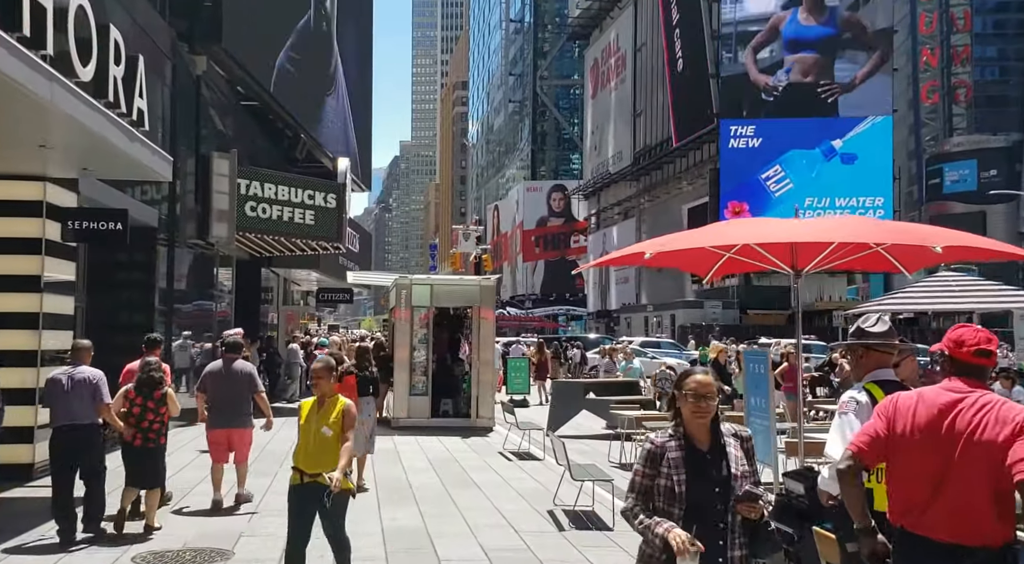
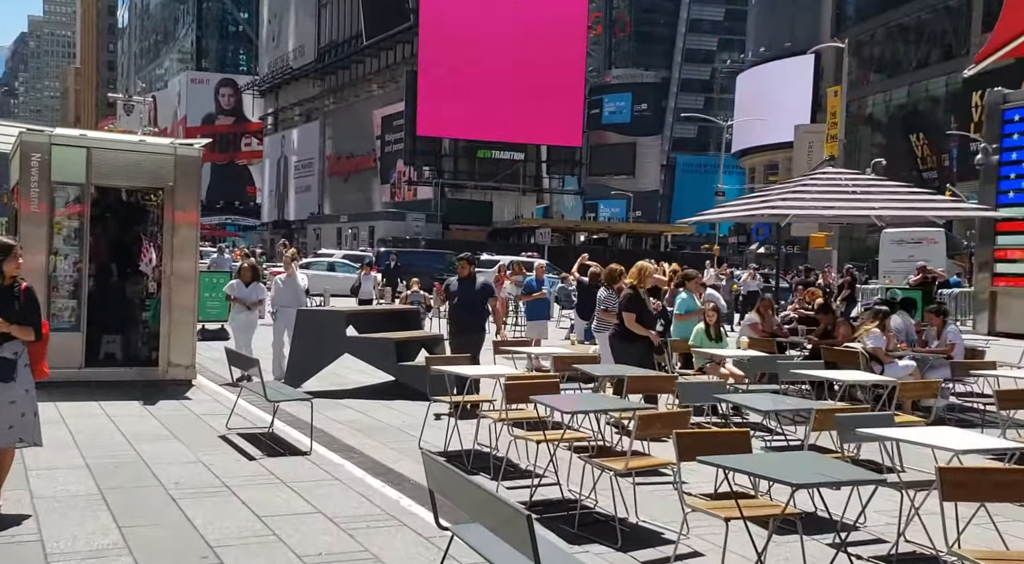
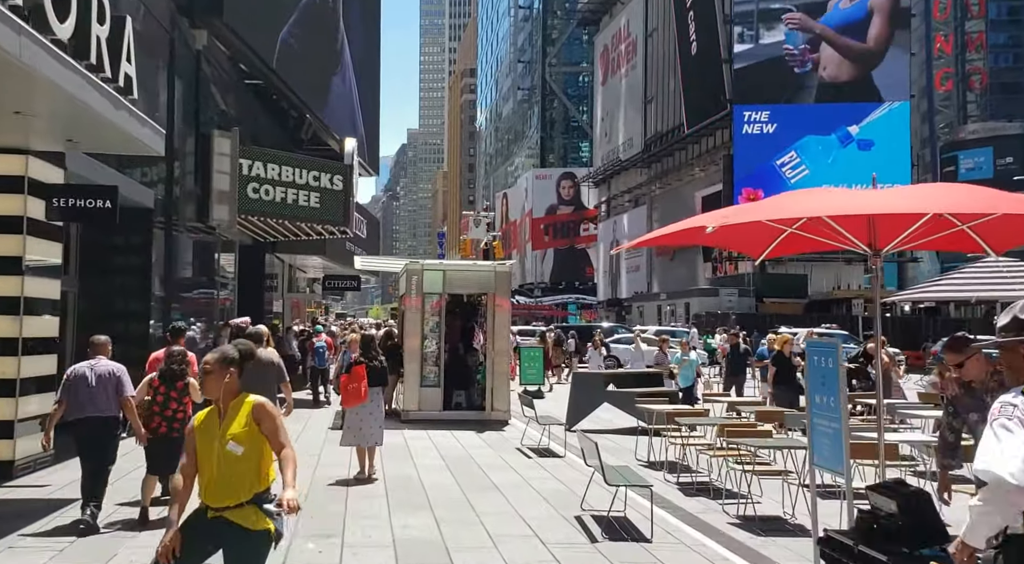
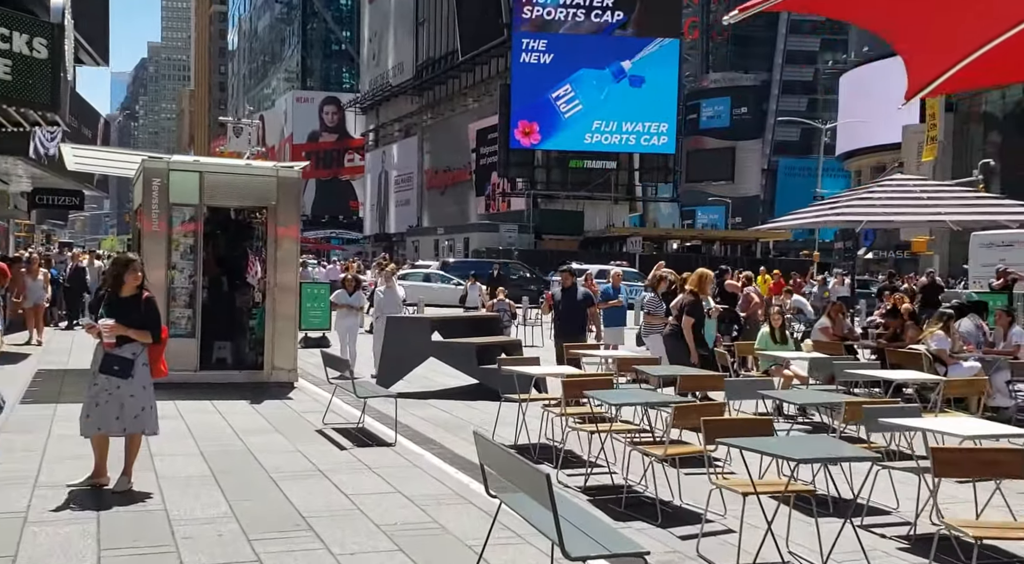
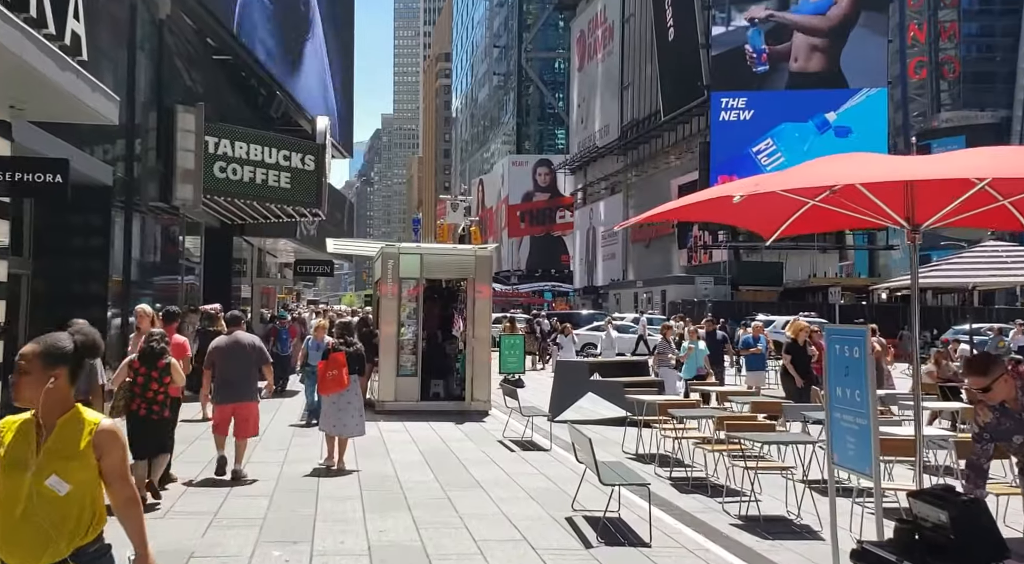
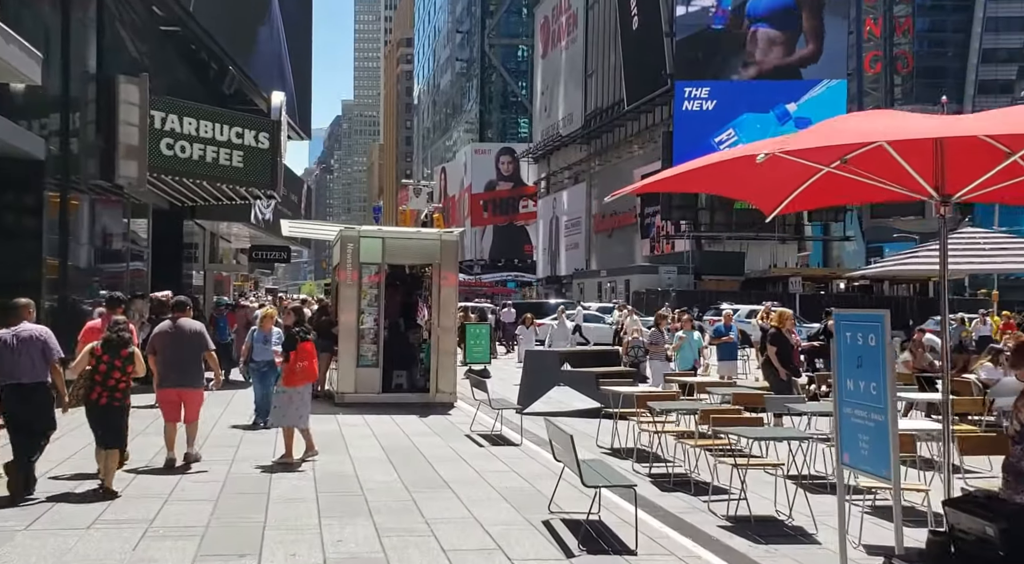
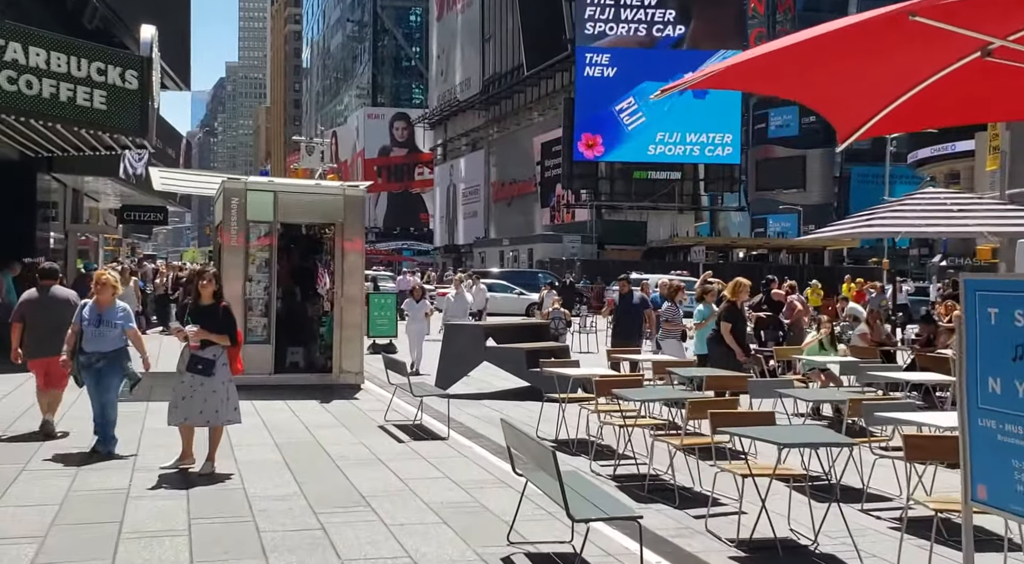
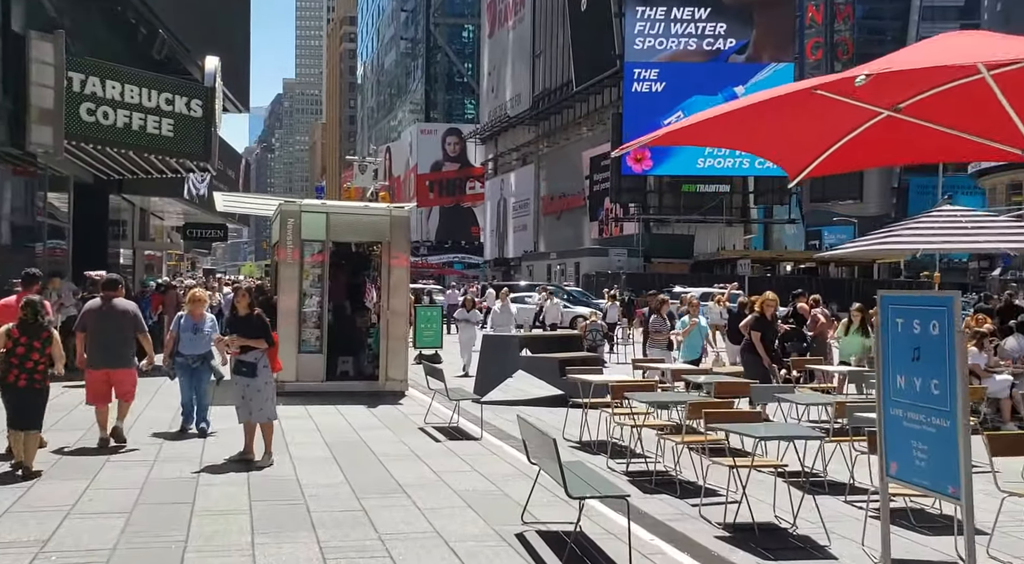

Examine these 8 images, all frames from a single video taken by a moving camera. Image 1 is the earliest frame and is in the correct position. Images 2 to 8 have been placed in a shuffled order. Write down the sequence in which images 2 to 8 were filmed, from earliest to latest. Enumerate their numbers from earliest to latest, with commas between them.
3, 5, 6, 8, 7, 4, 2
